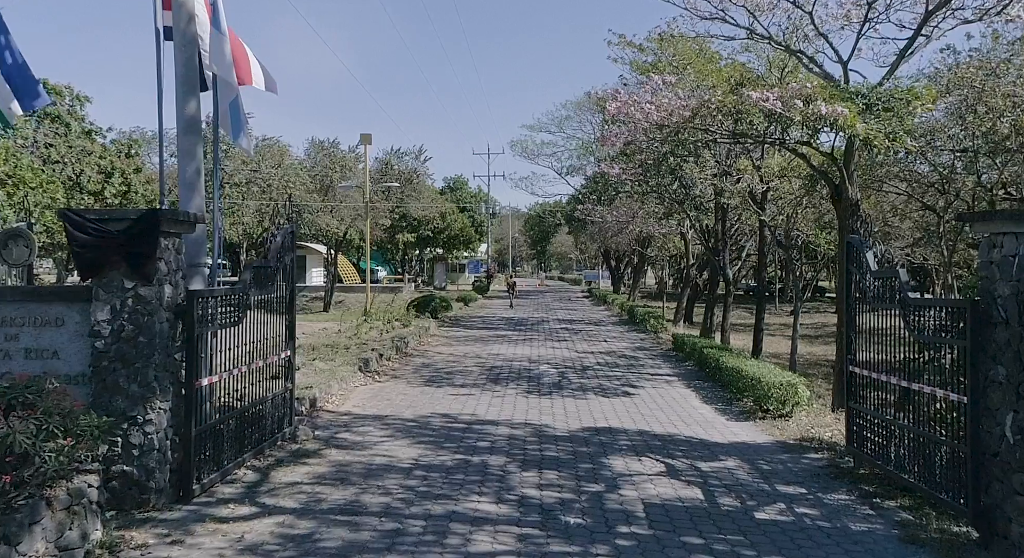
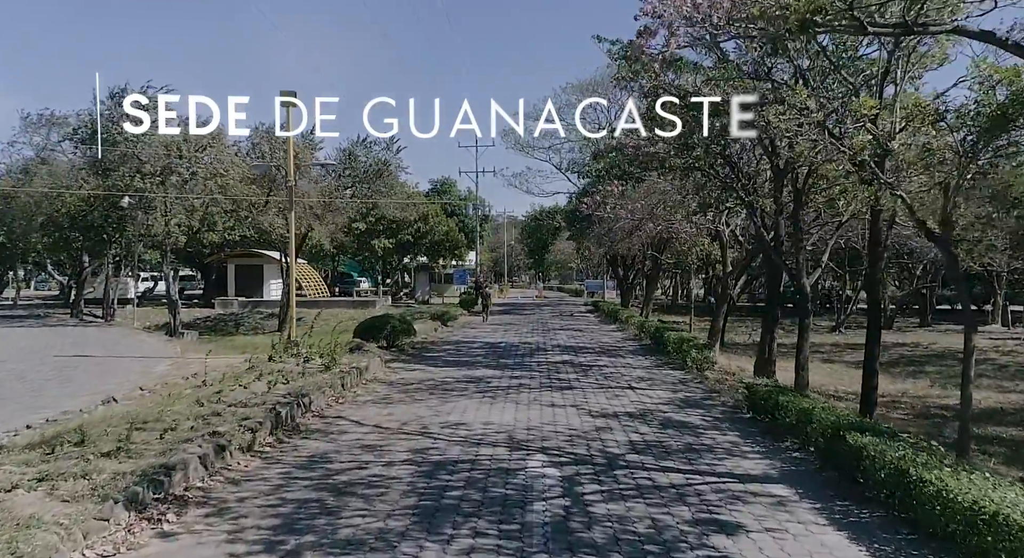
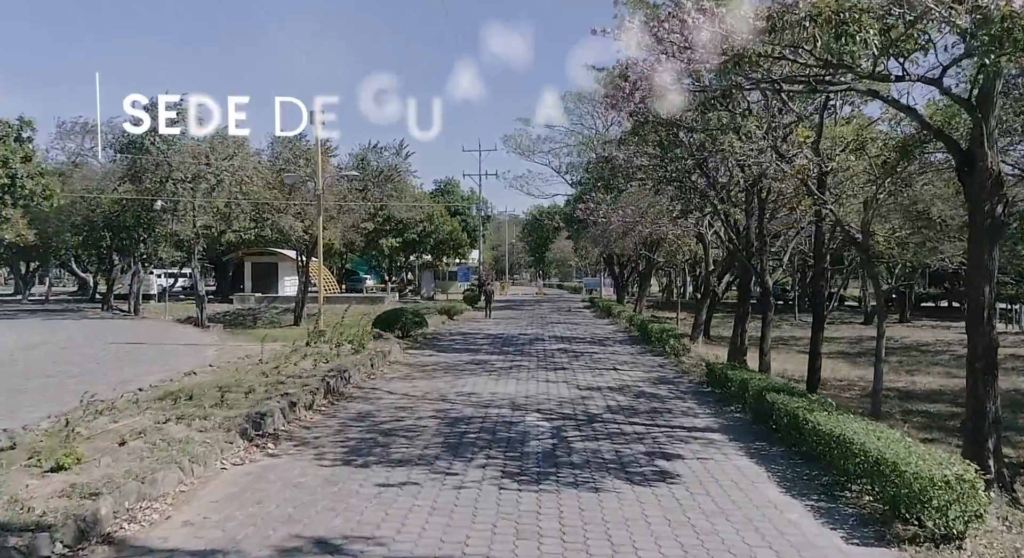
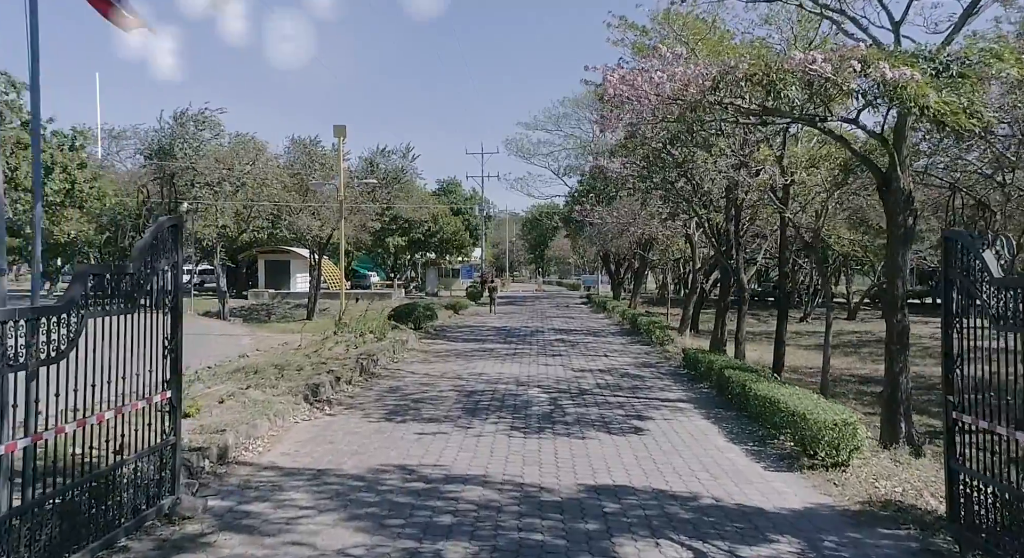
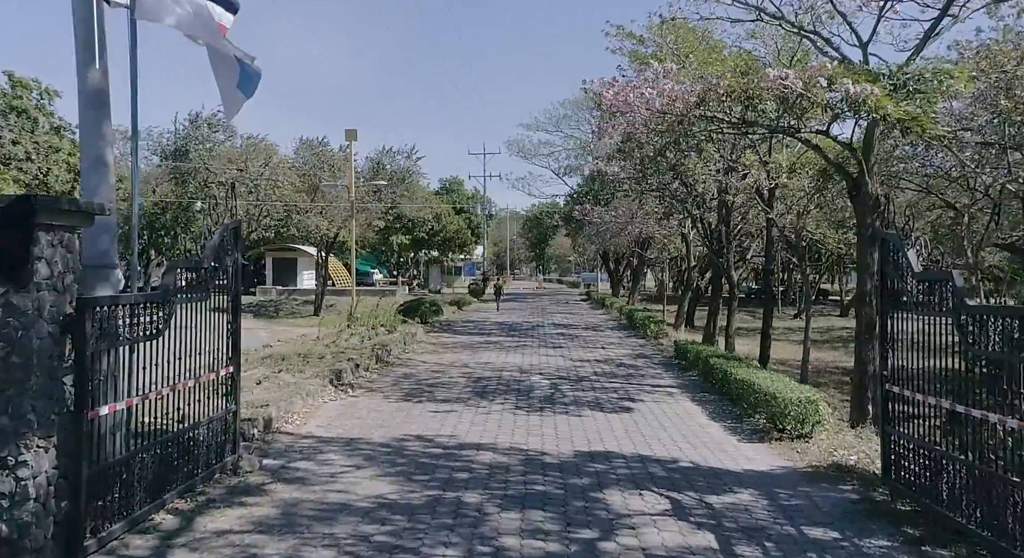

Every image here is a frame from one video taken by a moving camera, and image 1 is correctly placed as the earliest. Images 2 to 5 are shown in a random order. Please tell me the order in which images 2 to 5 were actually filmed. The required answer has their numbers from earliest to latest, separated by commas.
5, 4, 3, 2
